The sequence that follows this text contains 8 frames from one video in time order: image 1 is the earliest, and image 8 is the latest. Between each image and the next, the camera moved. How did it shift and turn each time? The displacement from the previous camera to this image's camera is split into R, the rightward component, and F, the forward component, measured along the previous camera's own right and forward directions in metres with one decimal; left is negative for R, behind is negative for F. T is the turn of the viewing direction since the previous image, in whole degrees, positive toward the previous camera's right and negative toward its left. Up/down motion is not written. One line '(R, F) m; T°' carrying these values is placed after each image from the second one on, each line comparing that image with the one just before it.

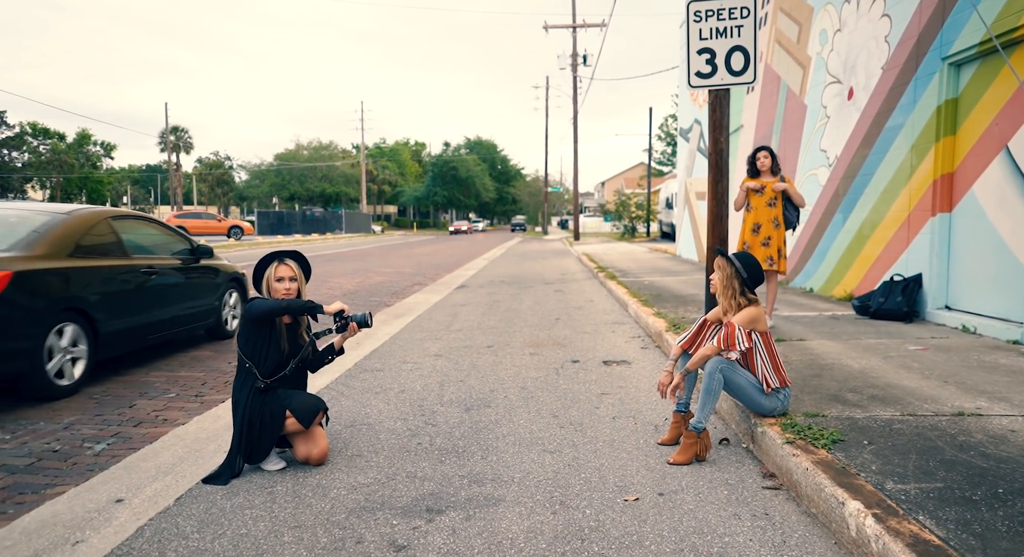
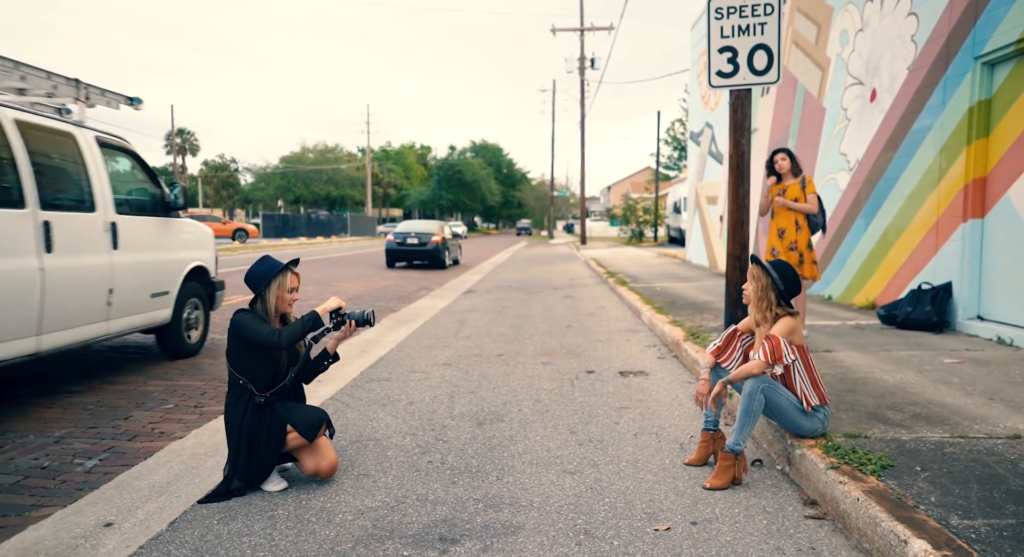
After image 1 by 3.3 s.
(-0.1, +0.3) m; 0°
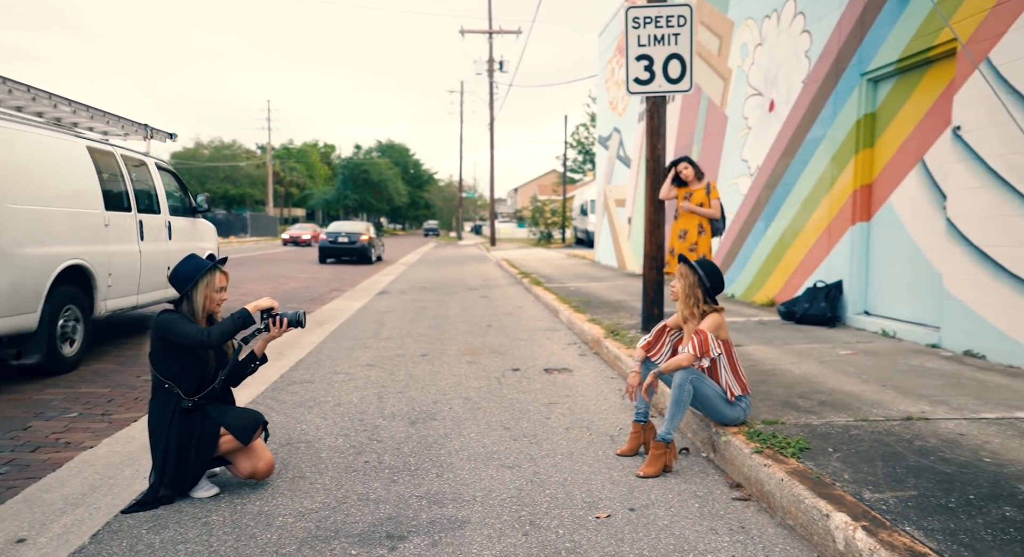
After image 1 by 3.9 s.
(-0.2, -0.1) m; +7°
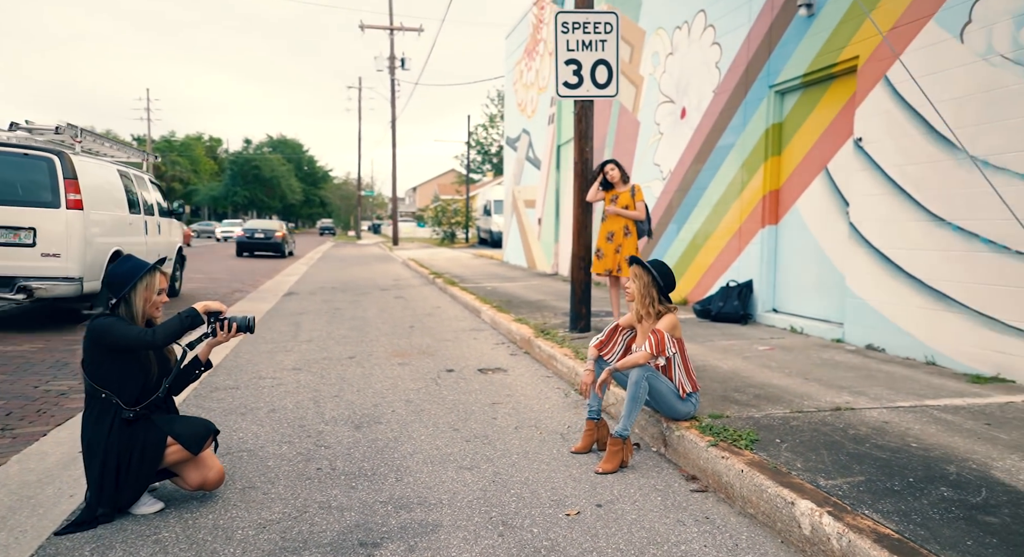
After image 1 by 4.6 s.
(-0.3, 0.0) m; +8°
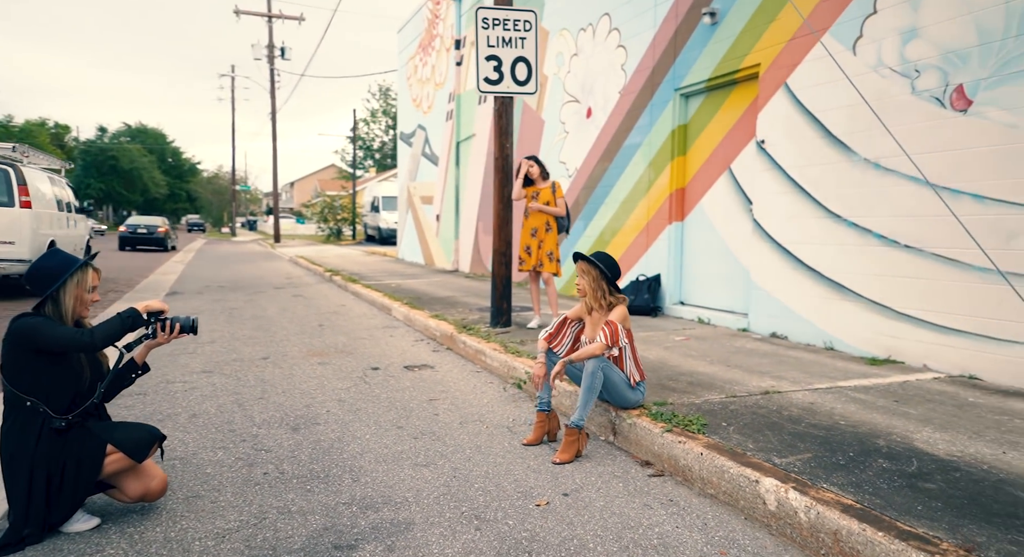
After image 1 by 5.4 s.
(-0.4, 0.0) m; +9°
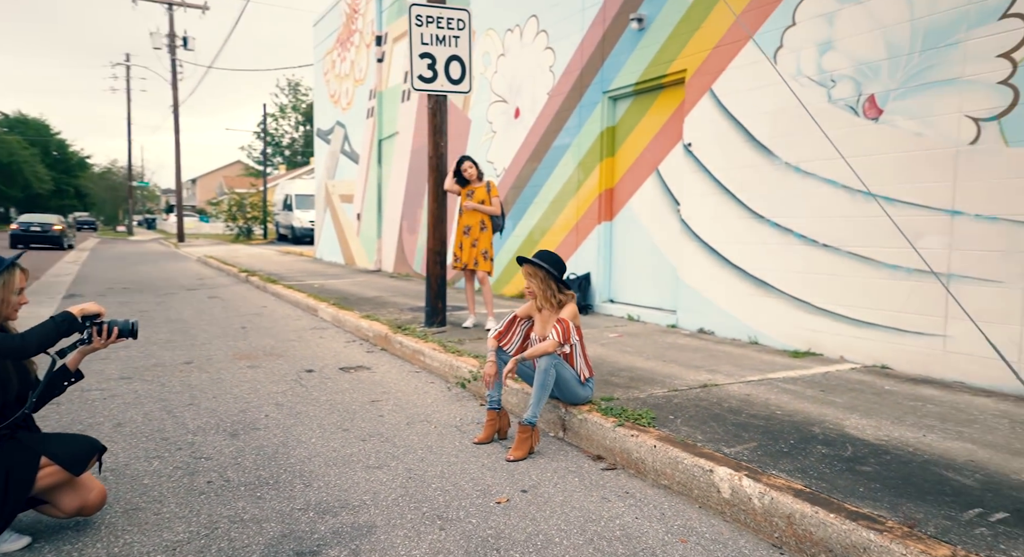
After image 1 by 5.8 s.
(-0.2, 0.0) m; +7°
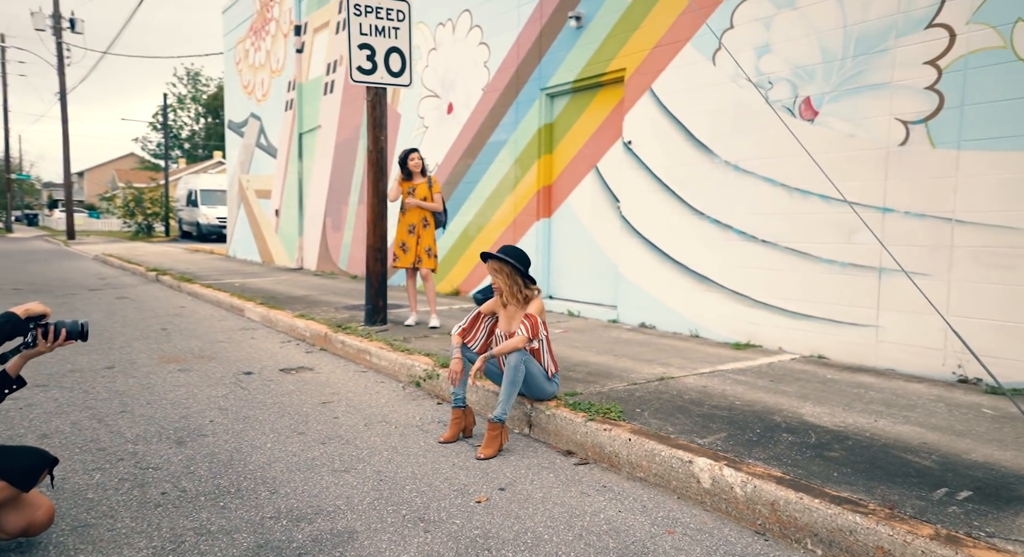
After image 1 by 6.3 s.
(-0.3, +0.1) m; +7°
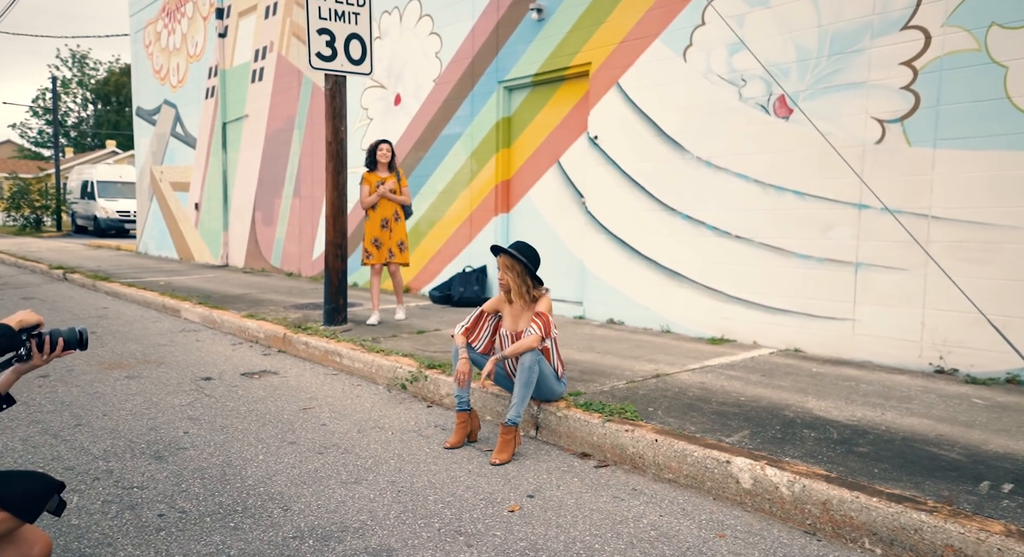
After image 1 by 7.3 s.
(-0.5, +0.2) m; +7°
